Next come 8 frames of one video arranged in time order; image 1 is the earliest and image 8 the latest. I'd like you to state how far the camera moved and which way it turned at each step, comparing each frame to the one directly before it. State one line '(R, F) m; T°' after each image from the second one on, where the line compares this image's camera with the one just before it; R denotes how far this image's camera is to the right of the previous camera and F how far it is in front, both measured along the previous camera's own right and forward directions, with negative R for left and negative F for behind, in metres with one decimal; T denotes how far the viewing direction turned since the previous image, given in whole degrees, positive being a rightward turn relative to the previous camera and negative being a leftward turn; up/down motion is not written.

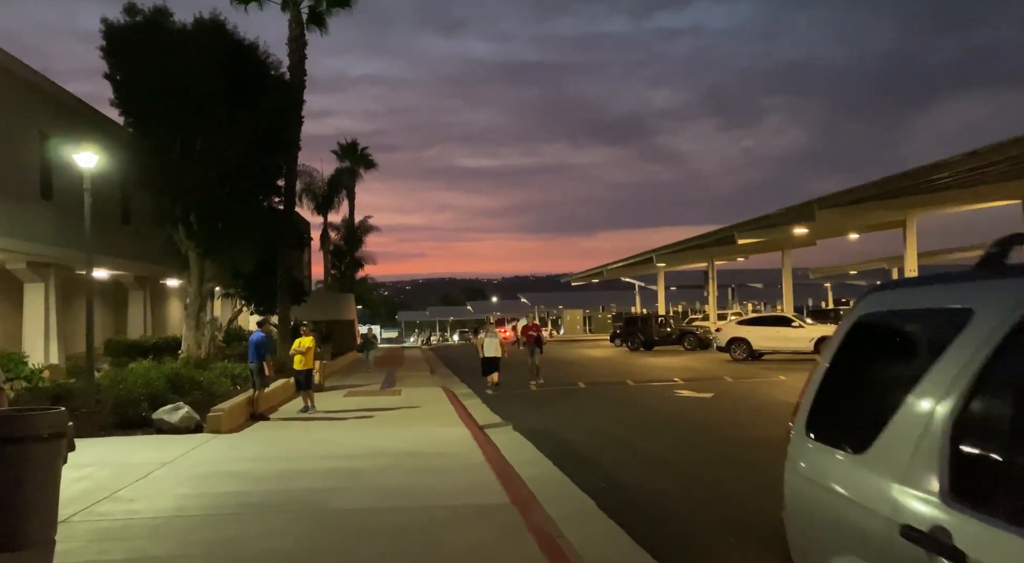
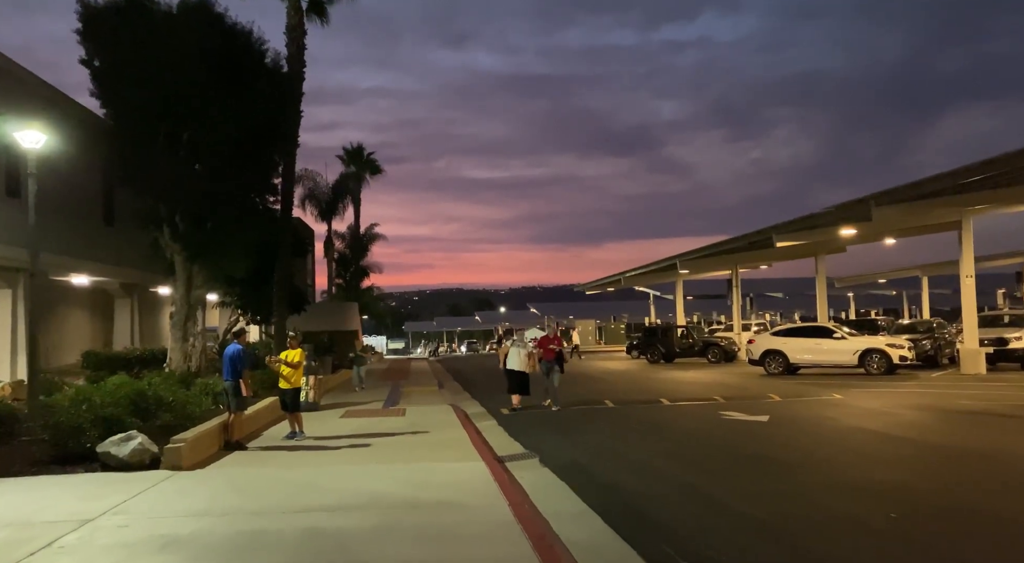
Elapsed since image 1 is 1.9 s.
(-0.3, +2.3) m; -1°
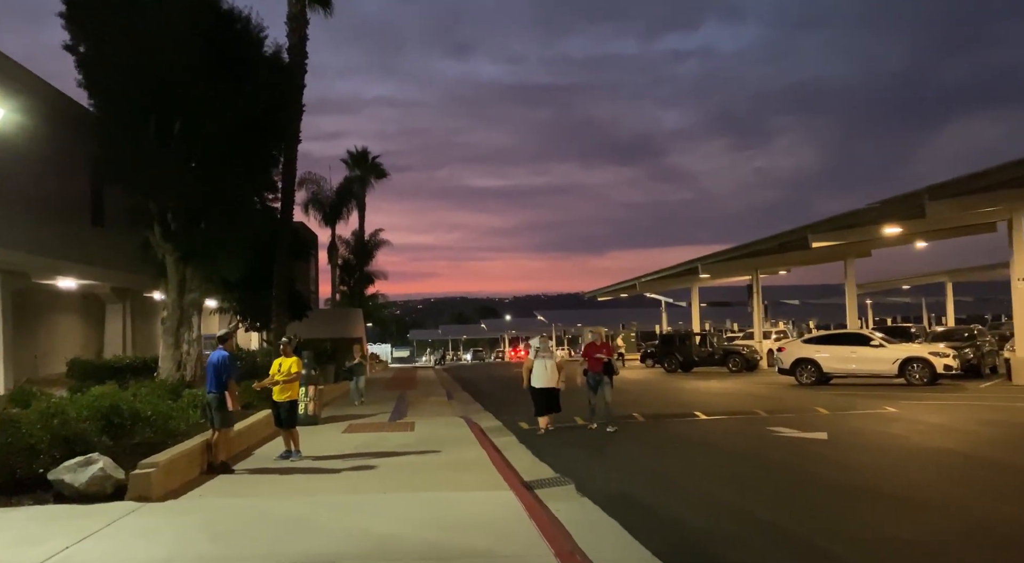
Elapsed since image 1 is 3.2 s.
(-0.3, +1.6) m; 0°
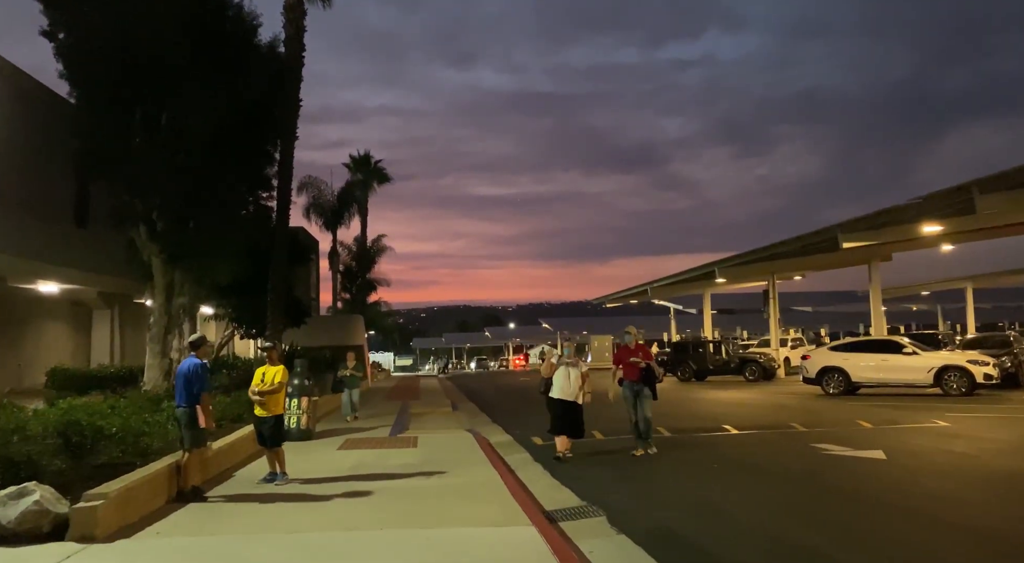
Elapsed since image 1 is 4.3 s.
(-0.2, +1.4) m; 0°
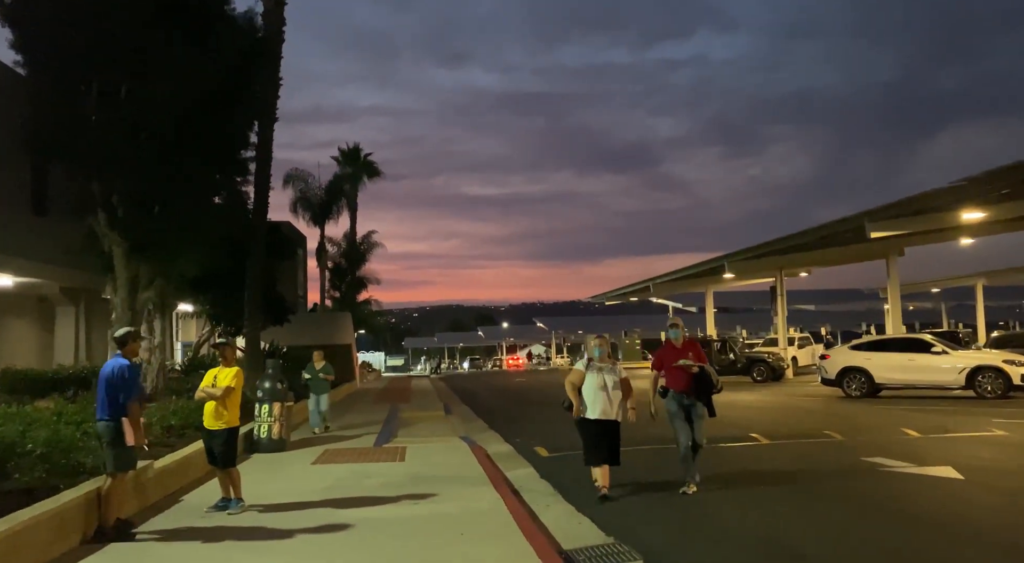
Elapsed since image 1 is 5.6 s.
(-0.1, +1.8) m; +1°
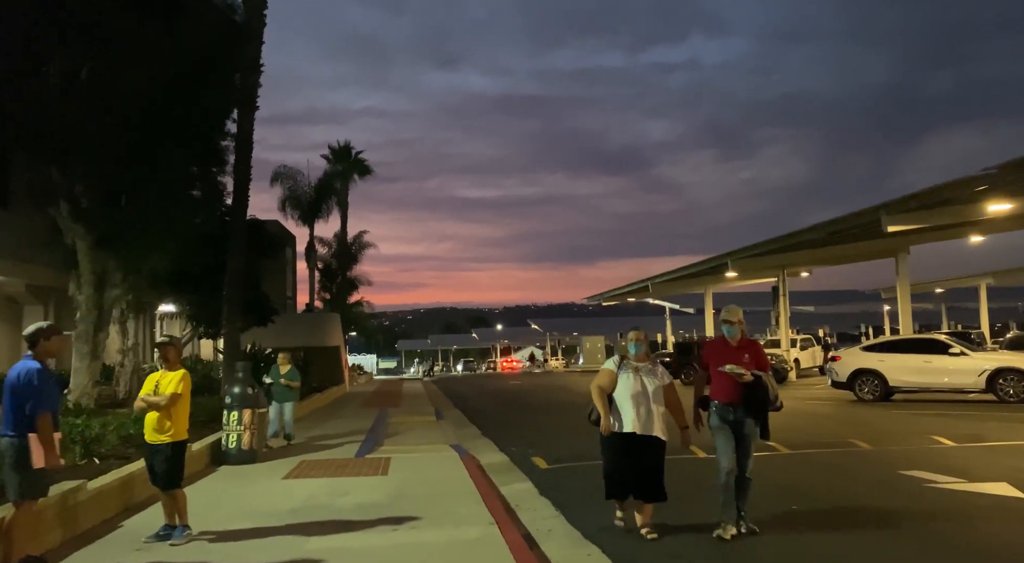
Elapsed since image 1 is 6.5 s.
(0.0, +1.2) m; 0°
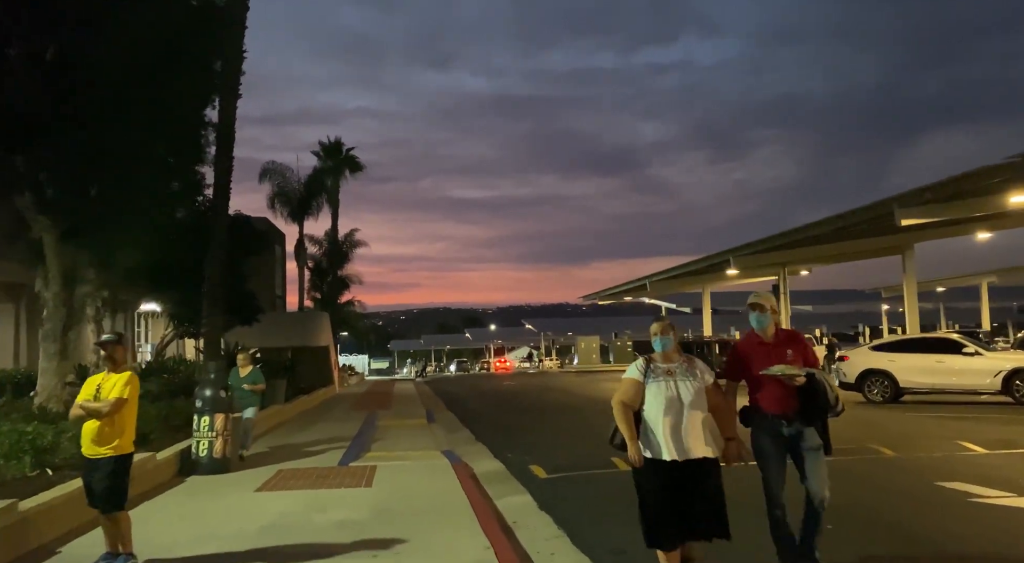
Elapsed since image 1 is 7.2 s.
(0.0, +0.9) m; 0°
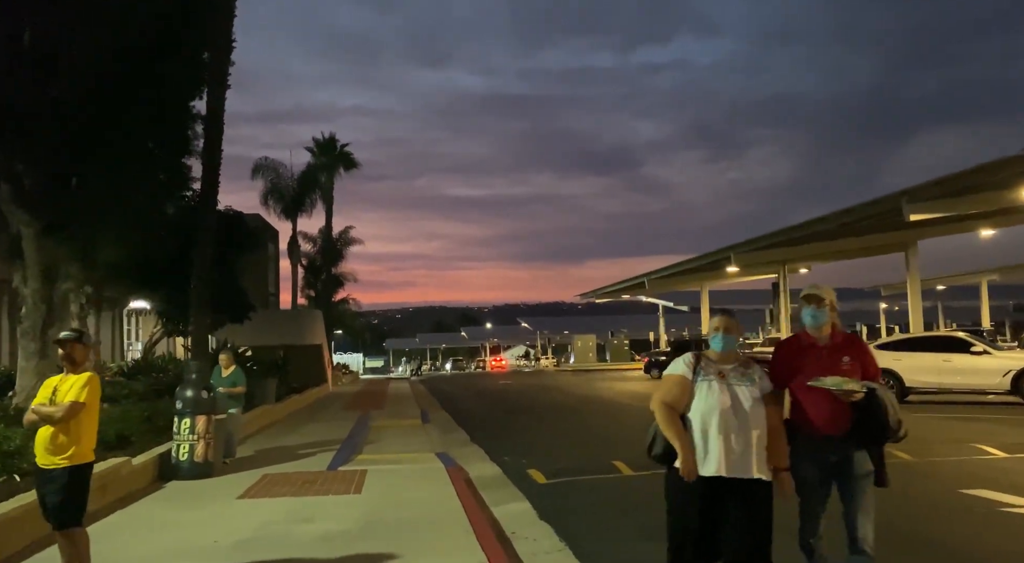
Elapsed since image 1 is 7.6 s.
(0.0, +0.5) m; 0°
